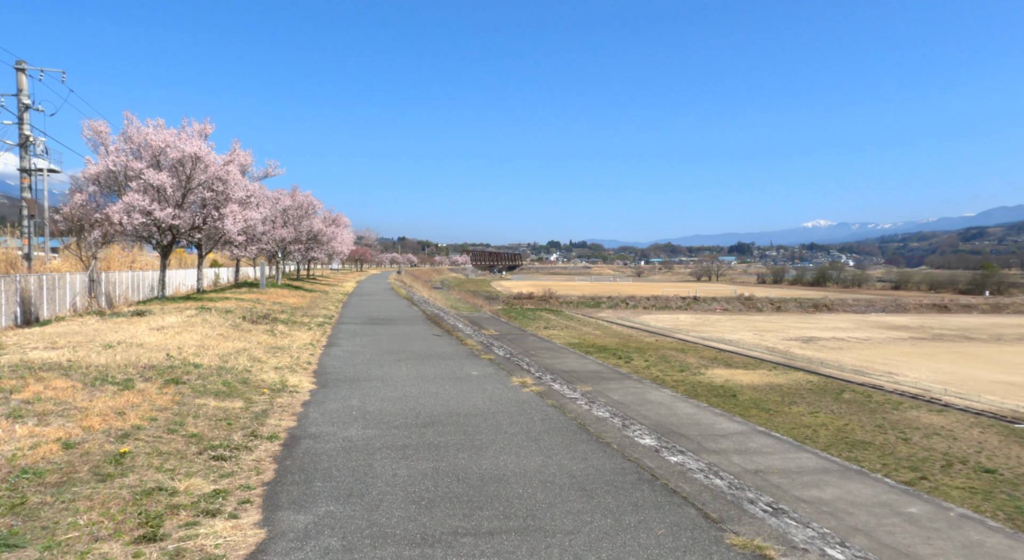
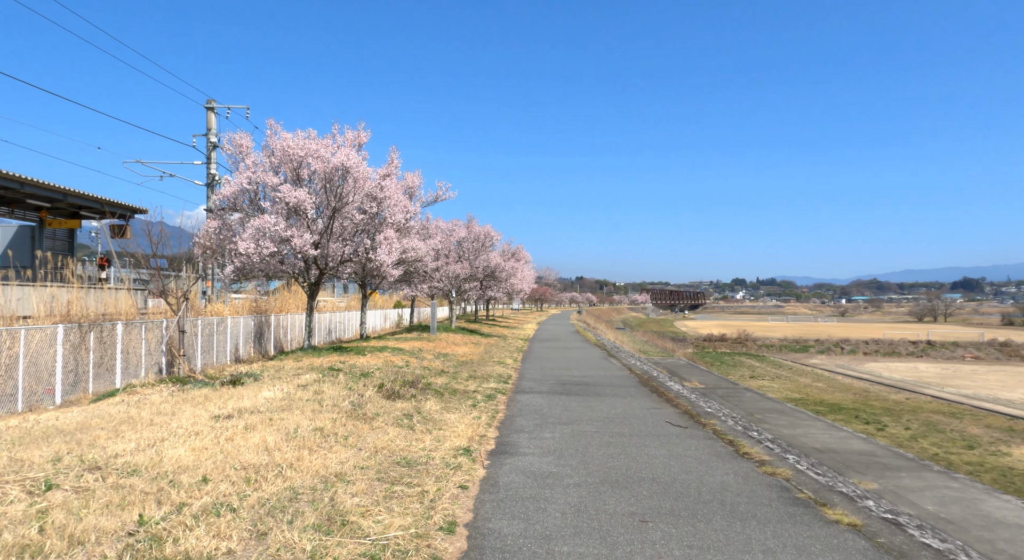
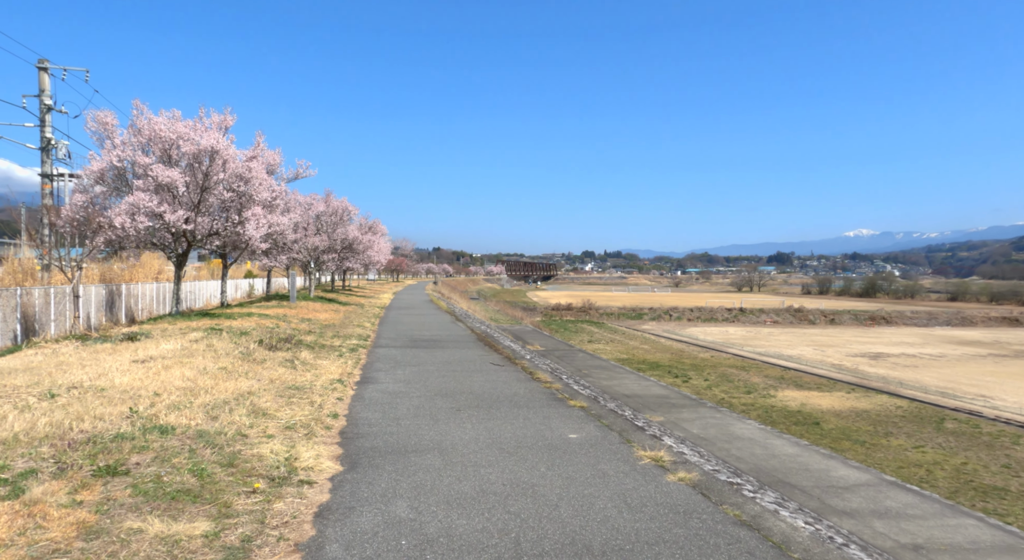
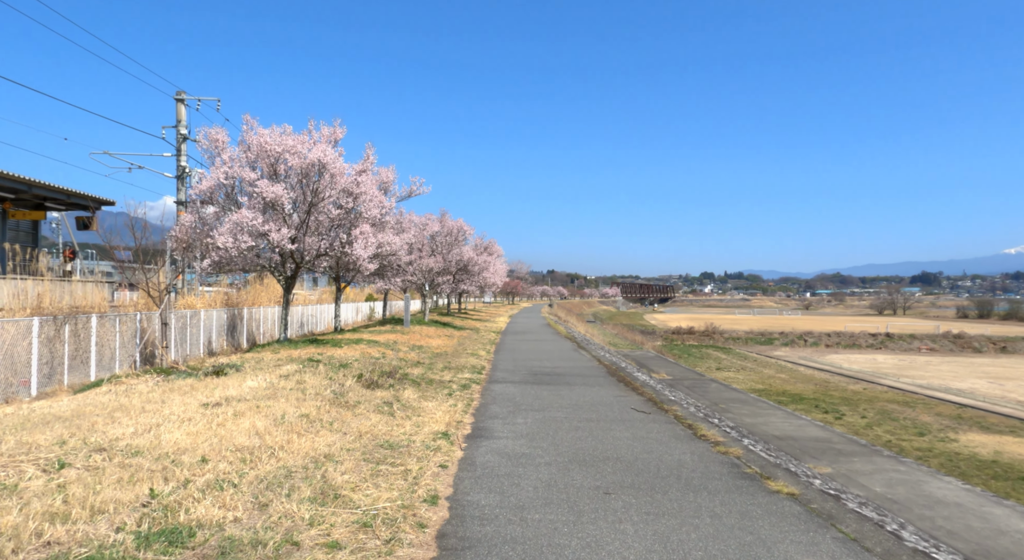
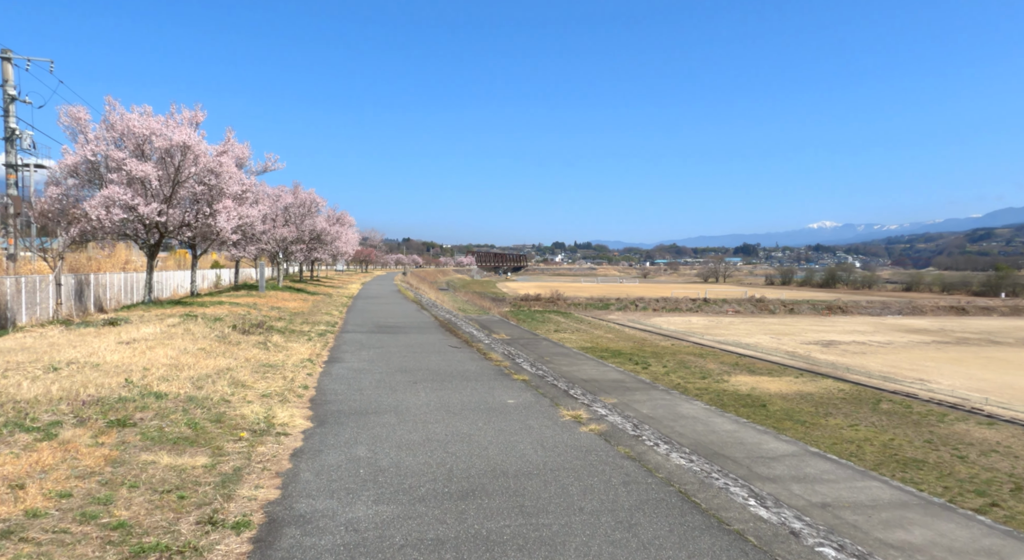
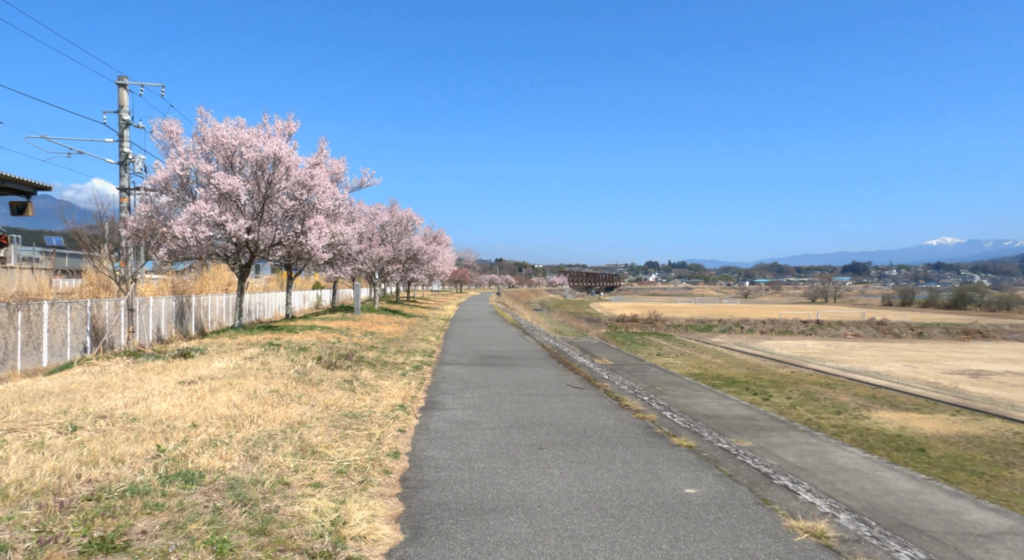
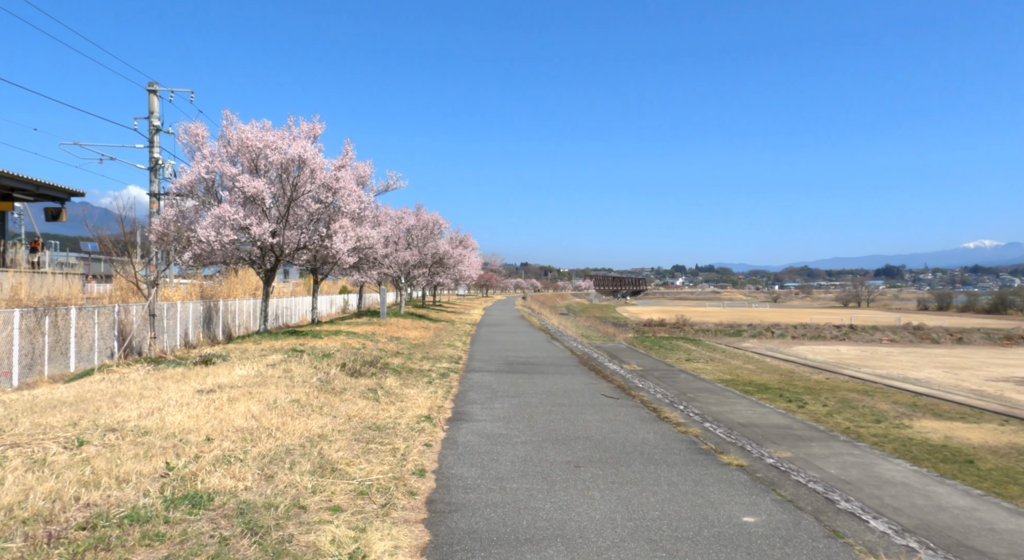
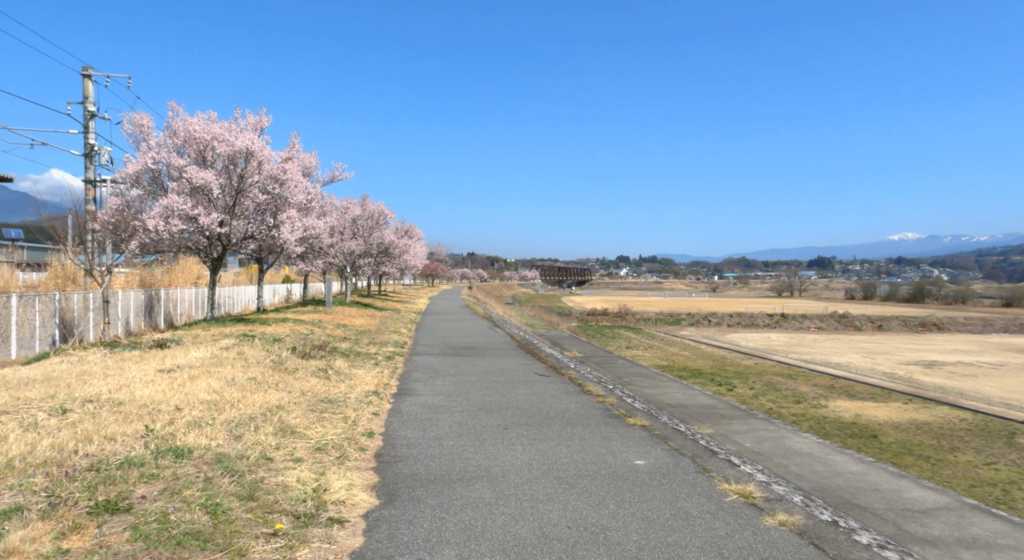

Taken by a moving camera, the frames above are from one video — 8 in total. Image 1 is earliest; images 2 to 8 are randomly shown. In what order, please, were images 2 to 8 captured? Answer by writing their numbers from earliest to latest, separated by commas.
5, 3, 8, 6, 7, 4, 2
